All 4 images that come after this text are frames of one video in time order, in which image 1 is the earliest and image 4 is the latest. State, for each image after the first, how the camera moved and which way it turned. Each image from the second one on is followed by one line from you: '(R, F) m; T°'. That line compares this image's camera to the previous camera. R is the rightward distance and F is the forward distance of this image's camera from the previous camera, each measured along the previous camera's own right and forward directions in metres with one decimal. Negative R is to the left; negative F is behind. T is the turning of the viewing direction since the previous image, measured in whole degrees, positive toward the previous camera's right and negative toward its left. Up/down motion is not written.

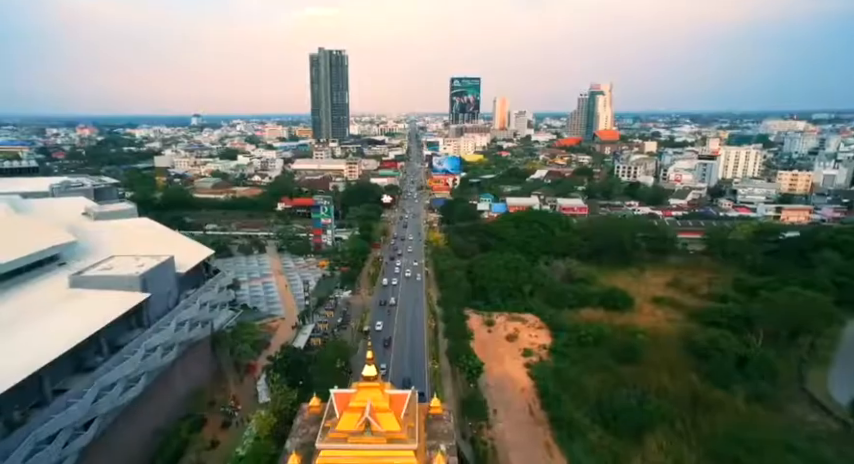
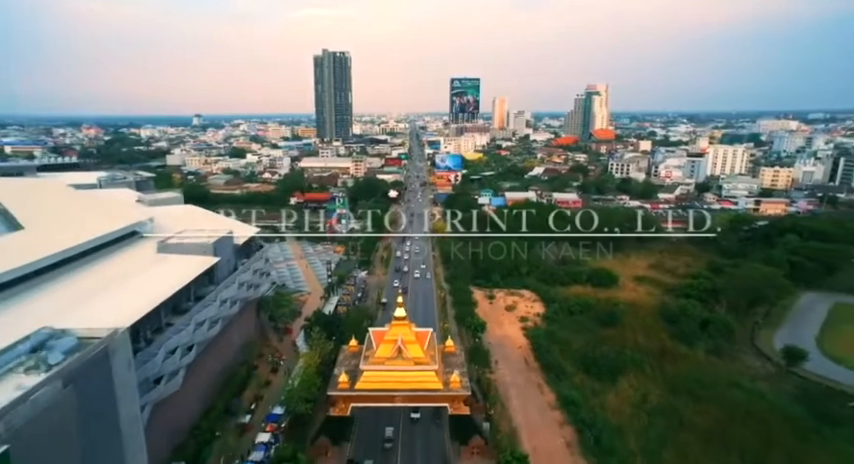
(-0.4, -2.3) m; 0°
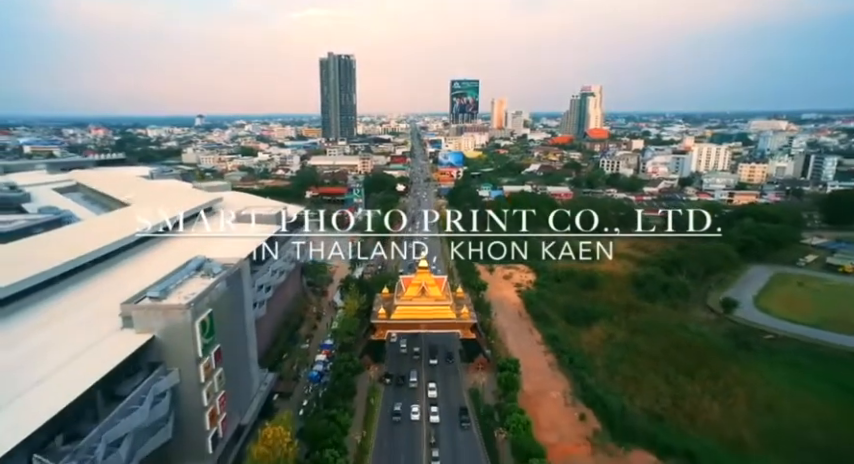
(-0.5, -3.4) m; 0°
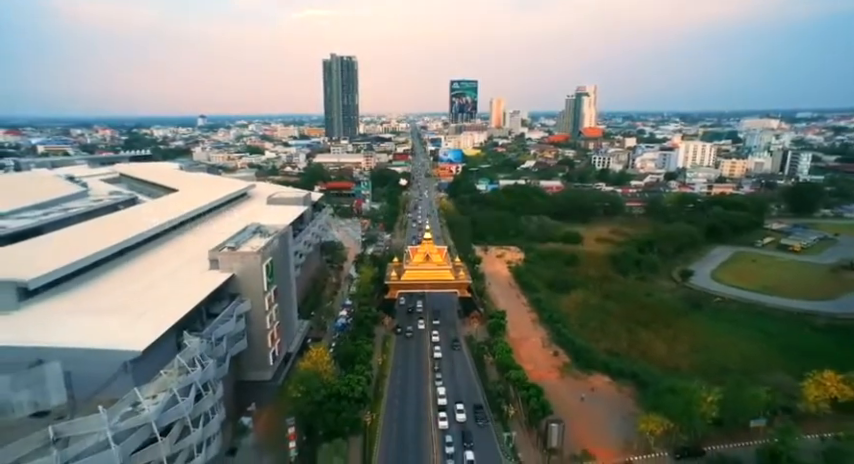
(-0.1, -2.9) m; 0°
